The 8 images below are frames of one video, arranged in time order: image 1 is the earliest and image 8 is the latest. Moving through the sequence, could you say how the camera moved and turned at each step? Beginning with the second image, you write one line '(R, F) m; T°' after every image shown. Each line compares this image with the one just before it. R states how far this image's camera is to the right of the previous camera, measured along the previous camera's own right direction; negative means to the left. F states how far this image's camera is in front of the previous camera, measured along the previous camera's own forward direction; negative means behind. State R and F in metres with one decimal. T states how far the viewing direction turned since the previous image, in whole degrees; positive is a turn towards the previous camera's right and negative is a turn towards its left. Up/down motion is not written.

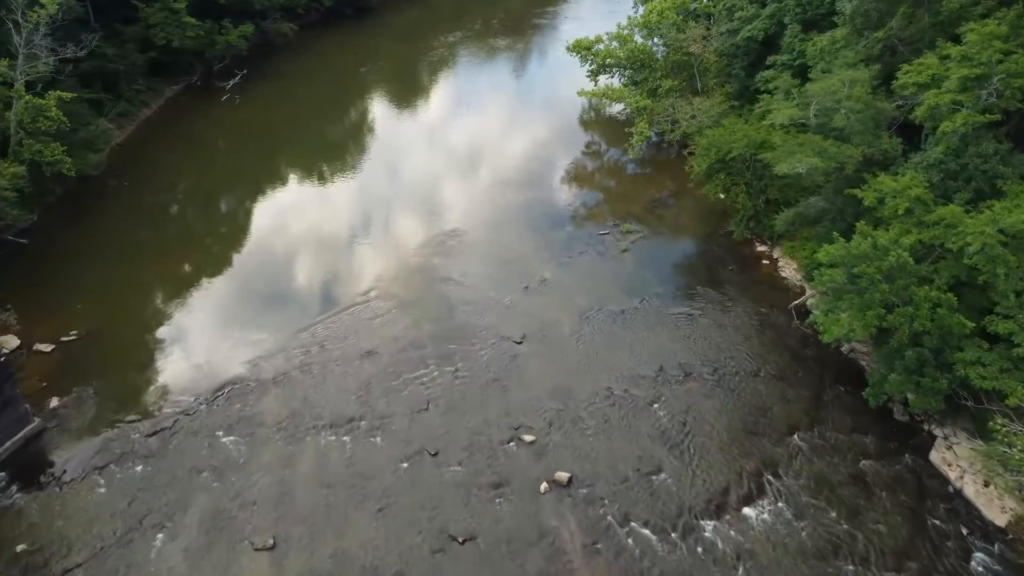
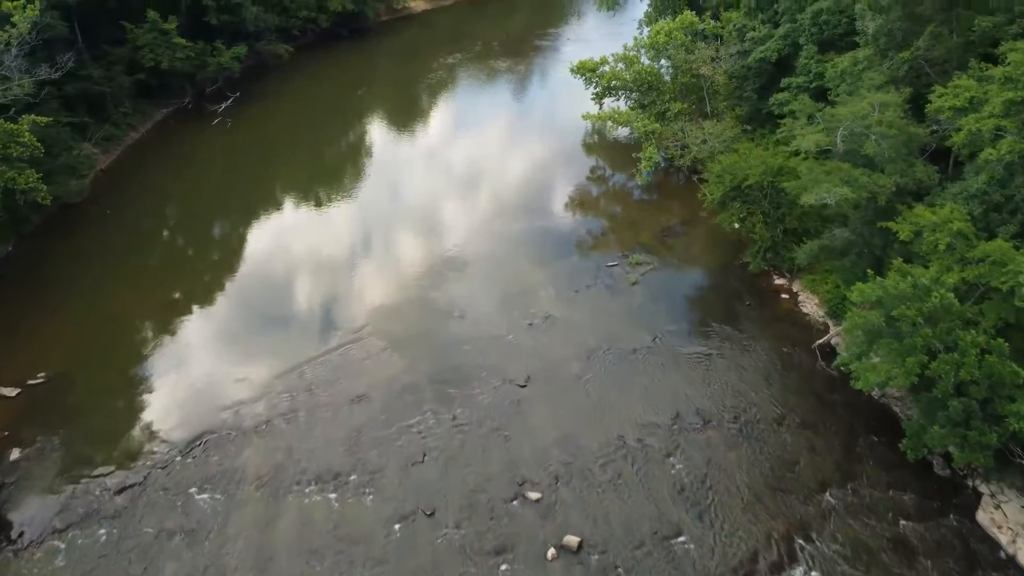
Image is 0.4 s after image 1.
(-0.1, +1.4) m; 0°
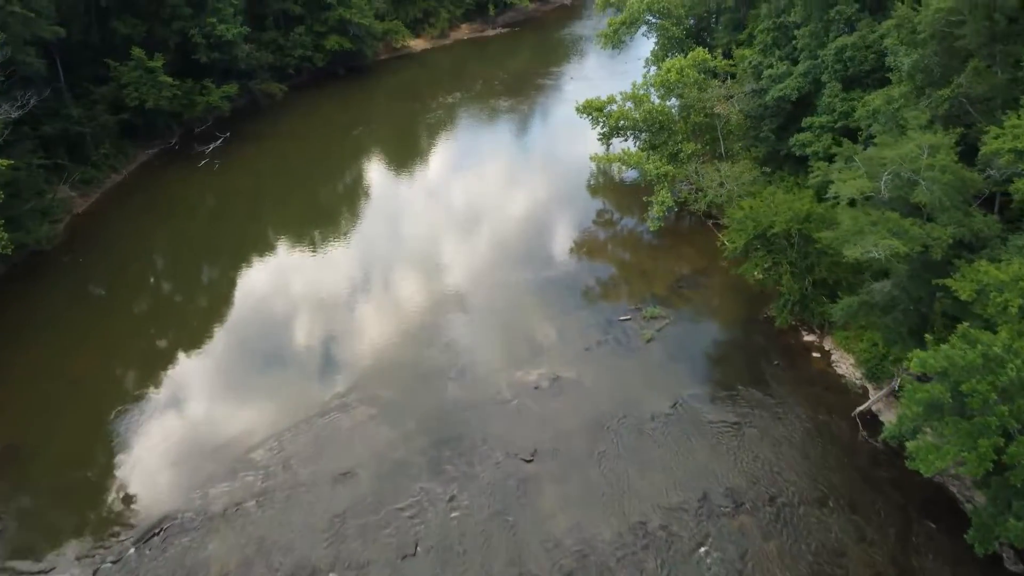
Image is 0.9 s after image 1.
(-0.1, +1.9) m; 0°
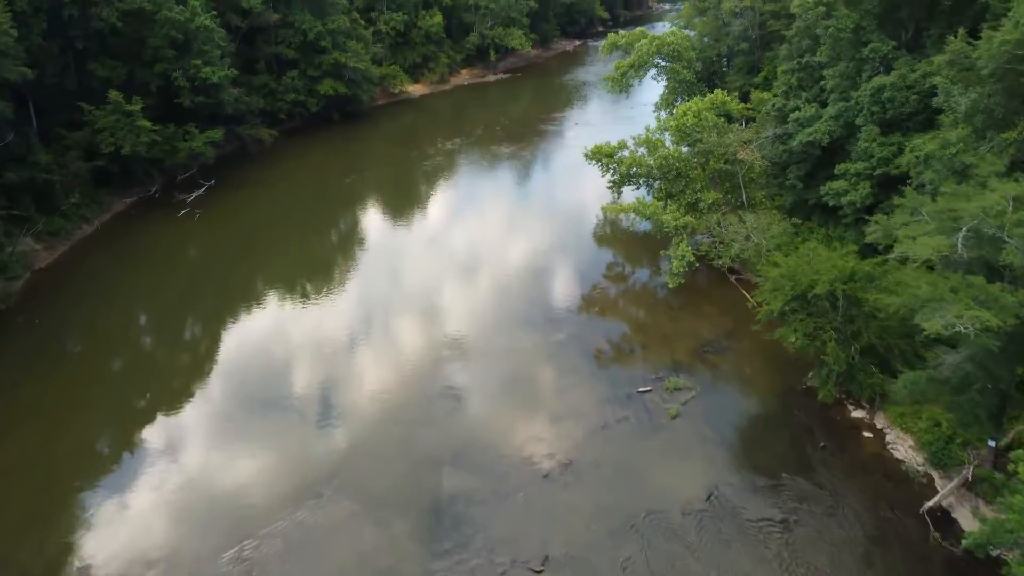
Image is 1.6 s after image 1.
(-0.1, +2.4) m; 0°
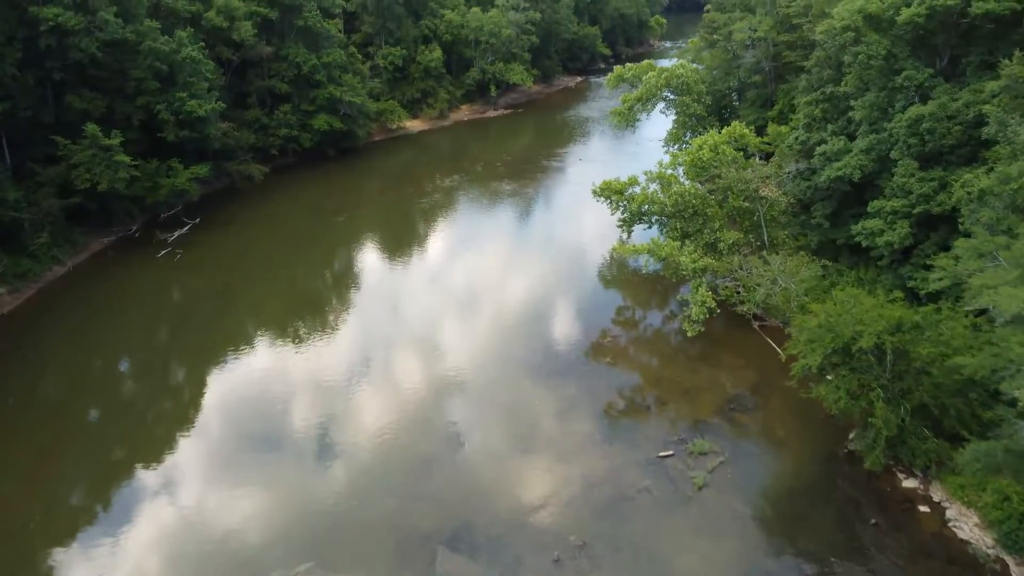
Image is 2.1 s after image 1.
(-0.1, +2.0) m; 0°
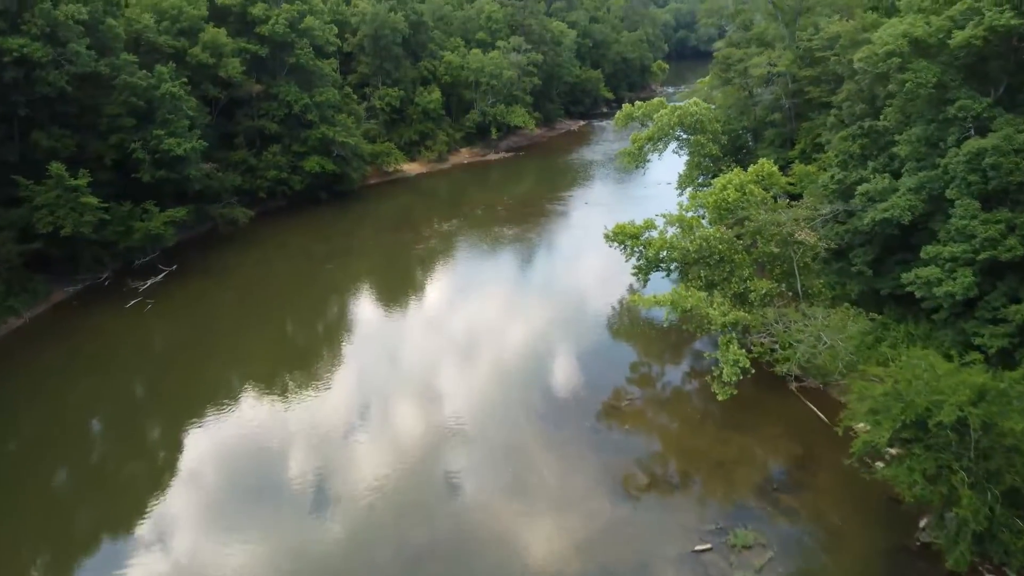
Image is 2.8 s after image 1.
(-0.1, +2.5) m; 0°
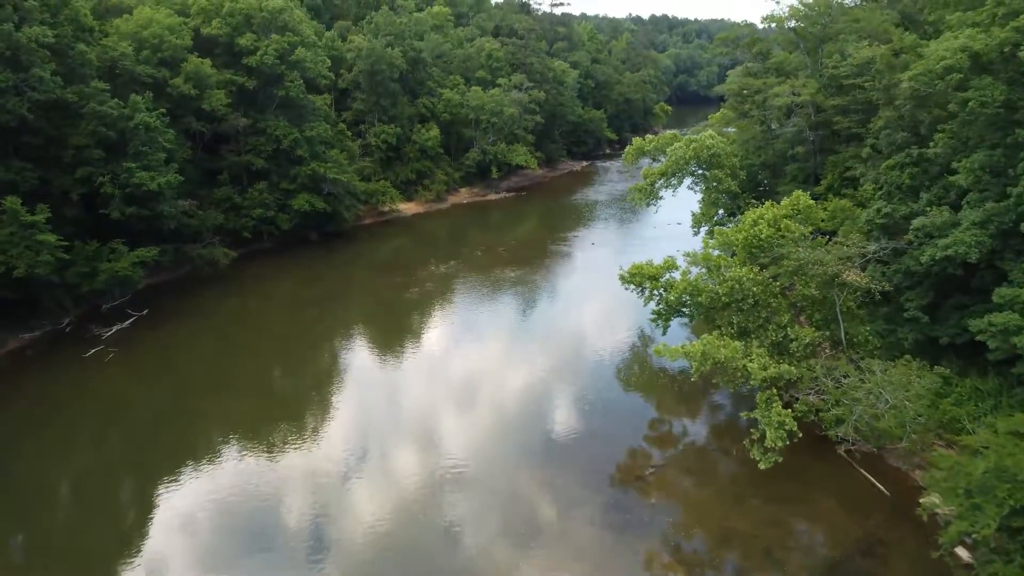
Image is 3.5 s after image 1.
(-0.1, +2.6) m; 0°
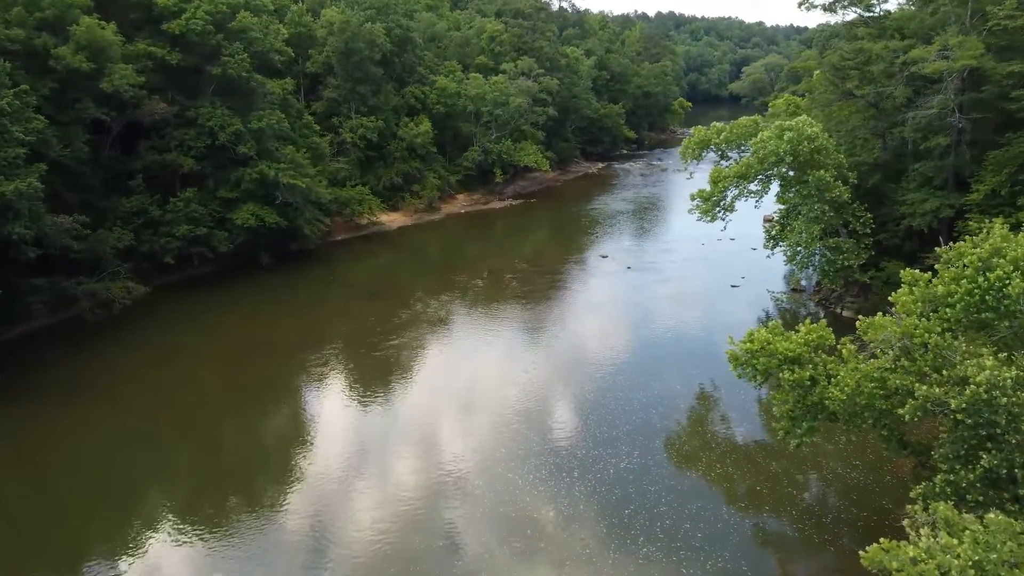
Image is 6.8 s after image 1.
(-0.4, +8.7) m; 0°
